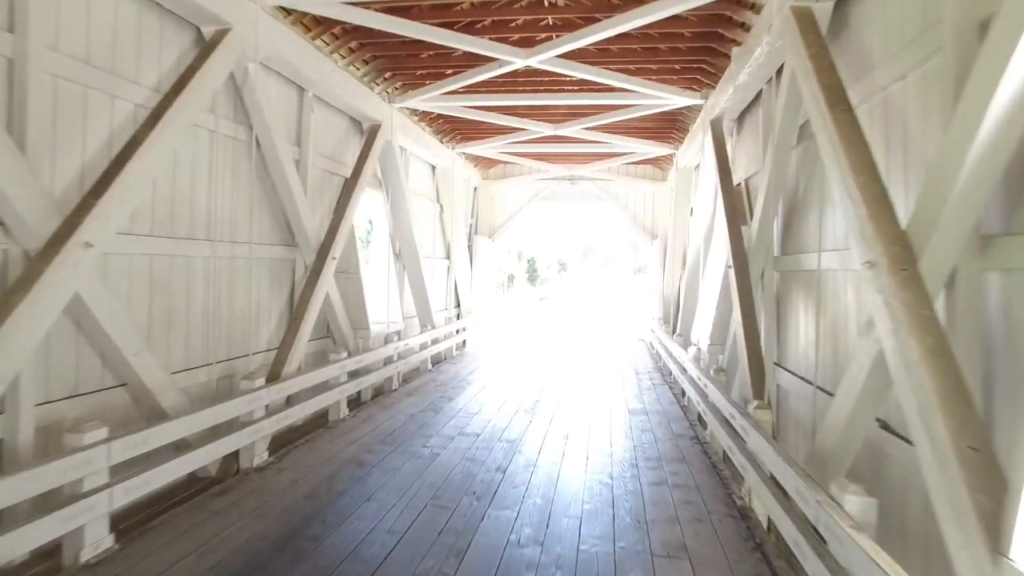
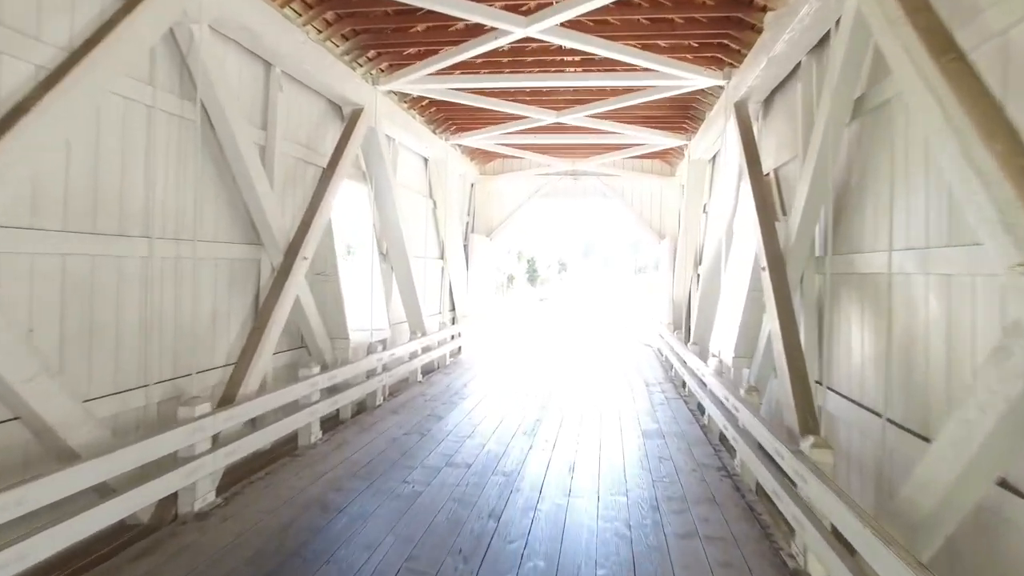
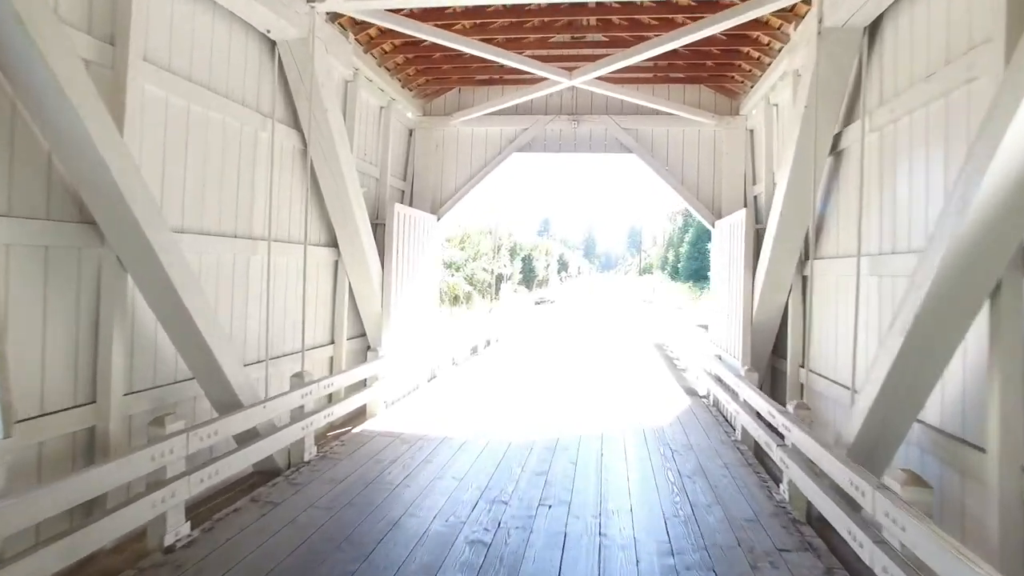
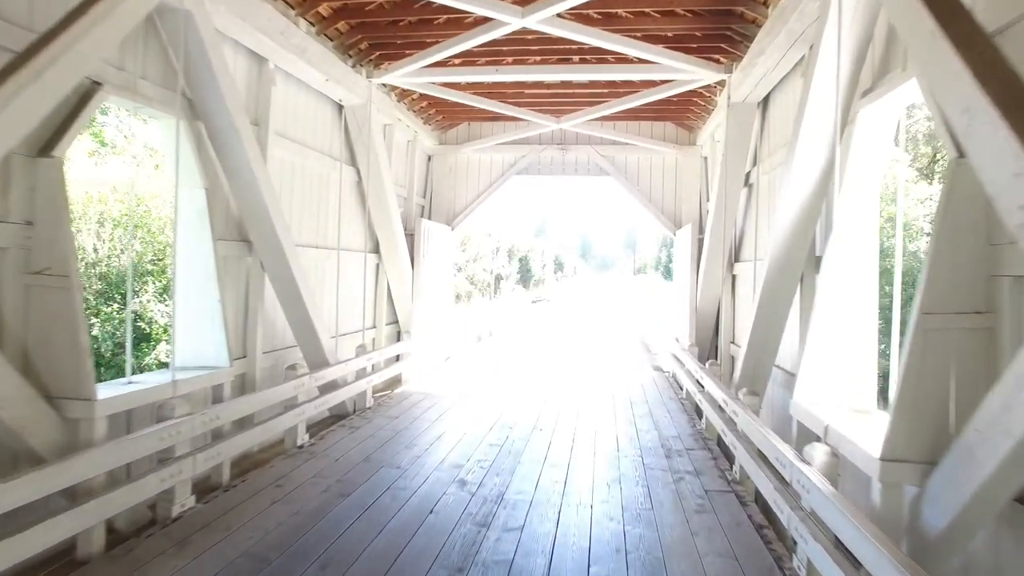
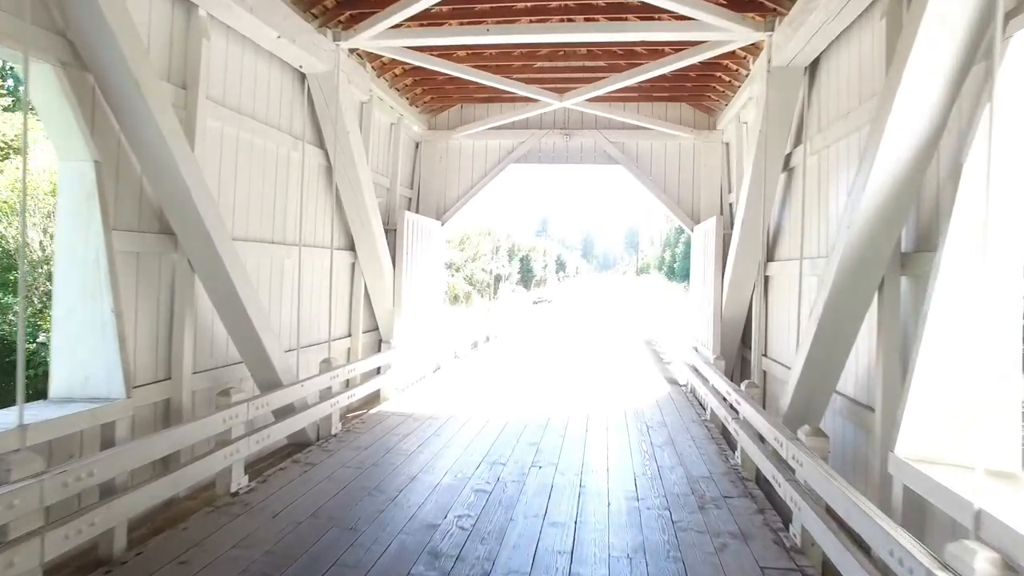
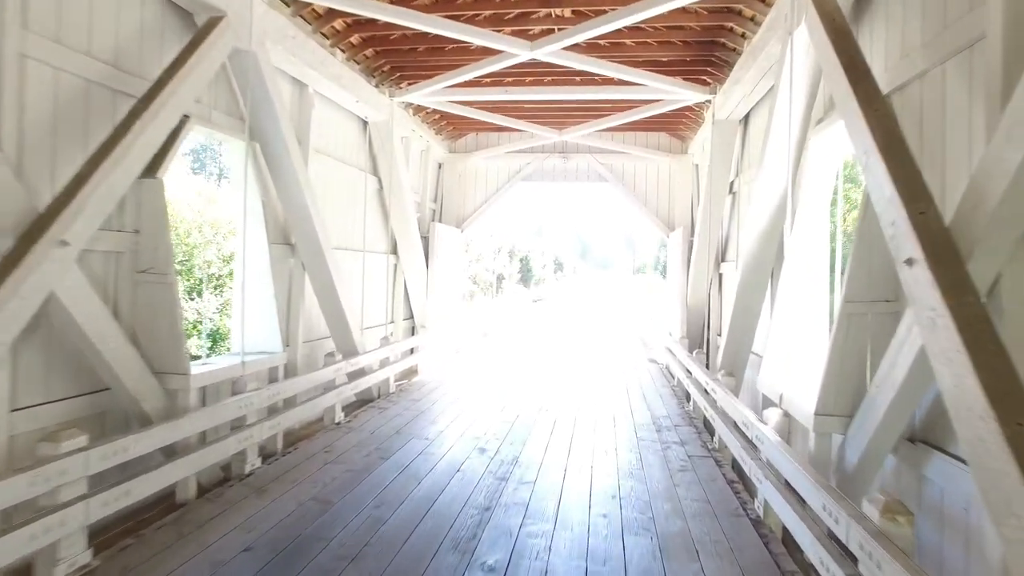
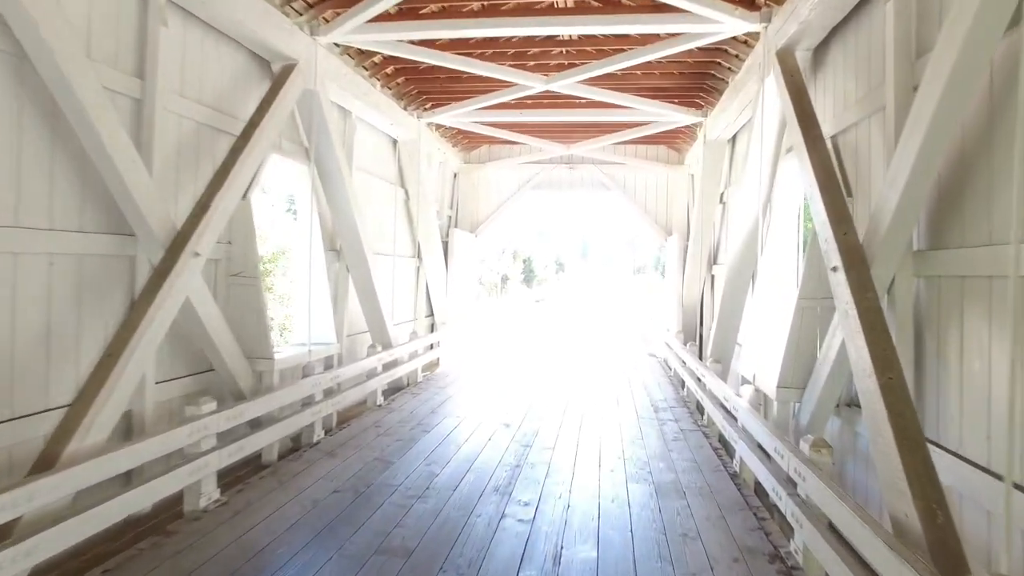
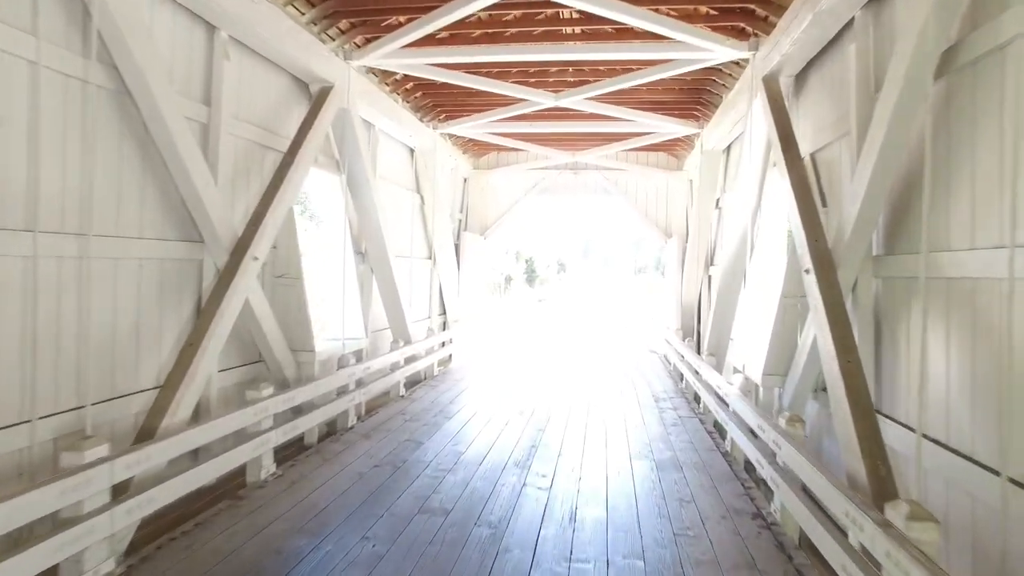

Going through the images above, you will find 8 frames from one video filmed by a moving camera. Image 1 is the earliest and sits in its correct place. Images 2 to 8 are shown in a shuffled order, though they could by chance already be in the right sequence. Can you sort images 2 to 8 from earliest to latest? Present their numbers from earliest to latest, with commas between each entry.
2, 8, 7, 6, 4, 5, 3
